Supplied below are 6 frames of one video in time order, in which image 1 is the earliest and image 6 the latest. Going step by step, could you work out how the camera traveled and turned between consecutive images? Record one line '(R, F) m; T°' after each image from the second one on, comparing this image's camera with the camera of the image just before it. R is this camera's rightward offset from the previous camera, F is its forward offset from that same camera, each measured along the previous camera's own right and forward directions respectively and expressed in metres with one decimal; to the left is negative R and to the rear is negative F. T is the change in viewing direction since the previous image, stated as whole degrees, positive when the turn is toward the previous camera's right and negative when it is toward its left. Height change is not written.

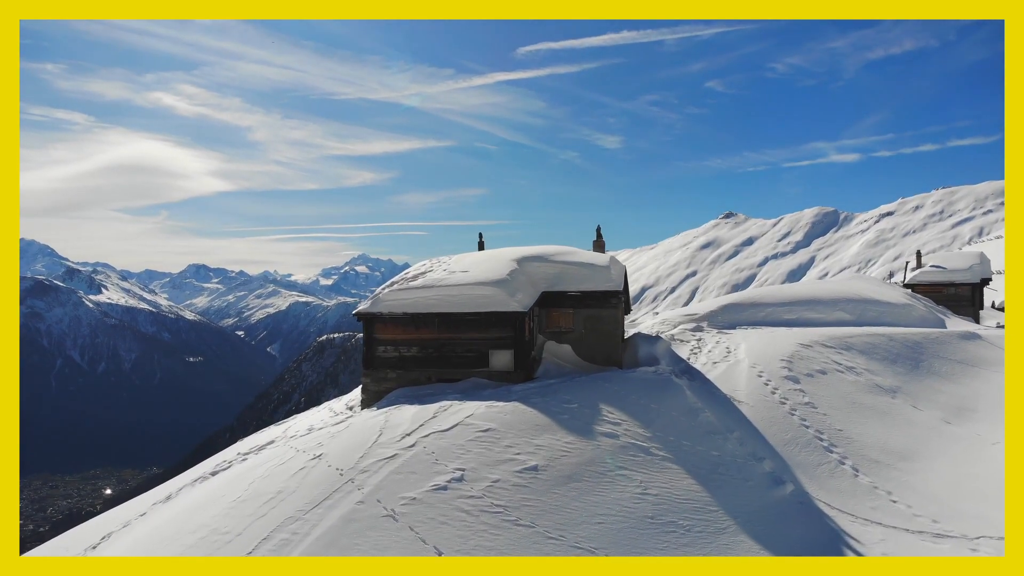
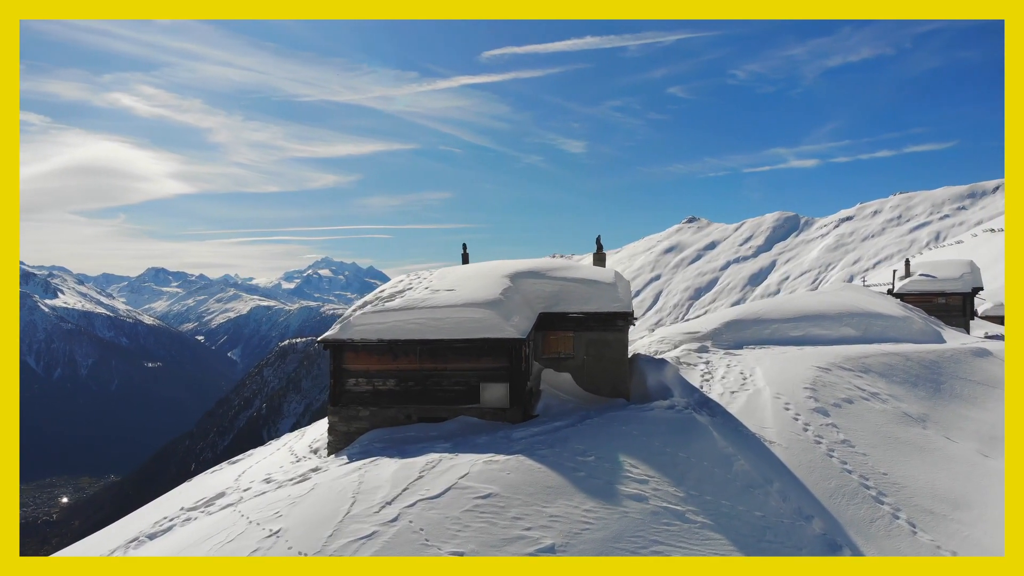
(-0.6, +2.8) m; +2°
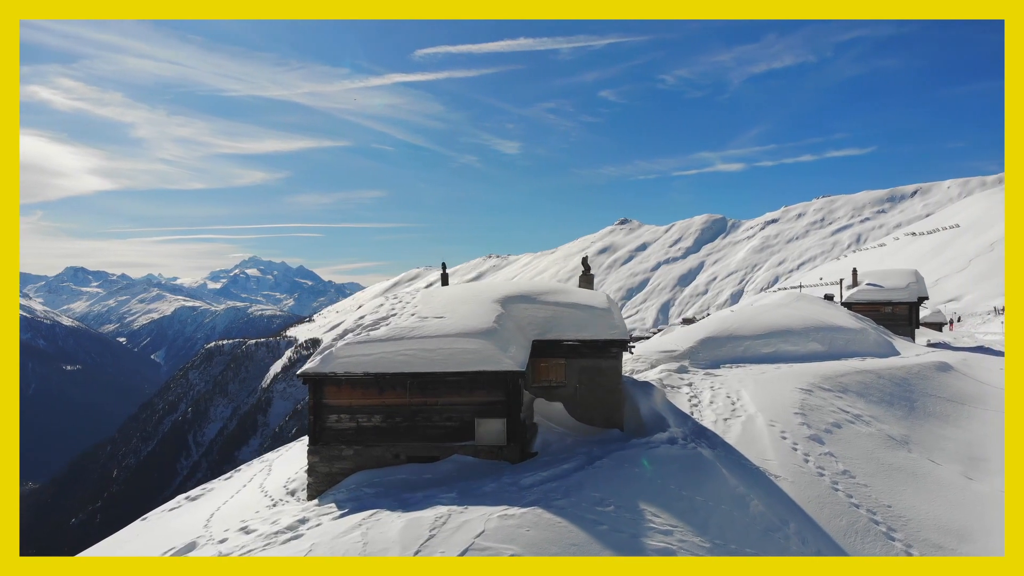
(-1.2, +1.1) m; +5°
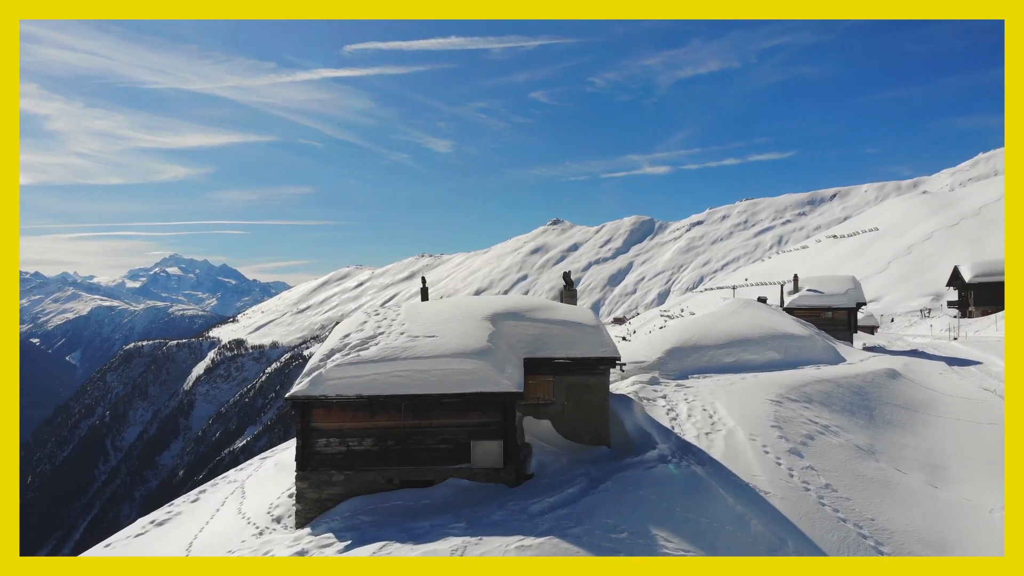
(-1.2, +0.3) m; +5°
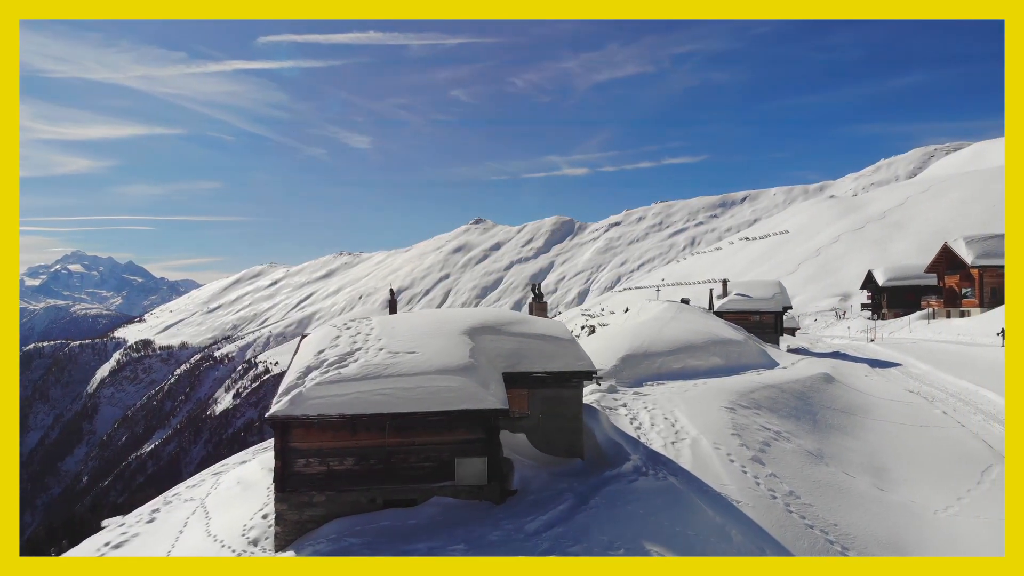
(-1.1, +0.1) m; +6°
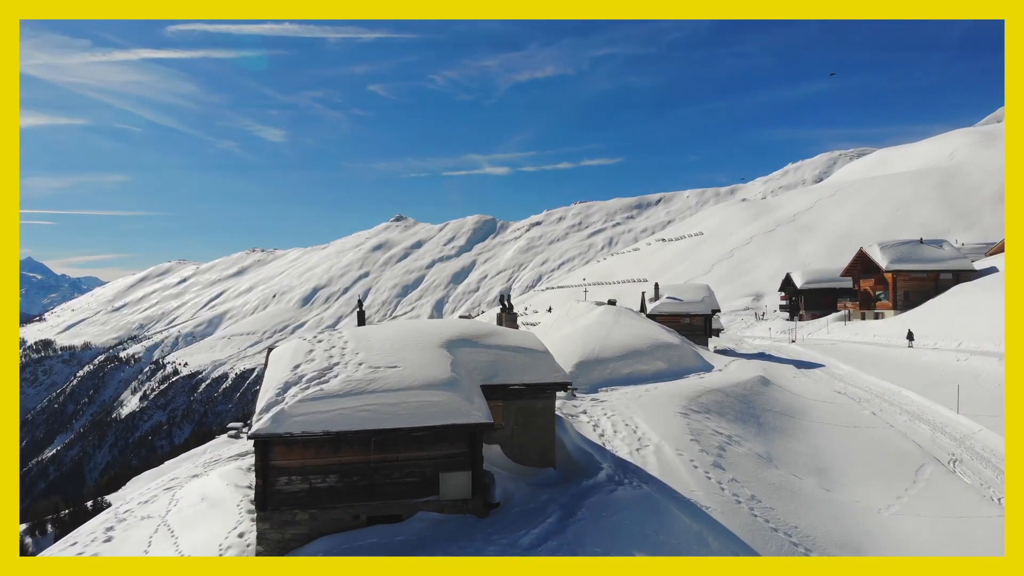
(-1.1, -0.1) m; +6°
